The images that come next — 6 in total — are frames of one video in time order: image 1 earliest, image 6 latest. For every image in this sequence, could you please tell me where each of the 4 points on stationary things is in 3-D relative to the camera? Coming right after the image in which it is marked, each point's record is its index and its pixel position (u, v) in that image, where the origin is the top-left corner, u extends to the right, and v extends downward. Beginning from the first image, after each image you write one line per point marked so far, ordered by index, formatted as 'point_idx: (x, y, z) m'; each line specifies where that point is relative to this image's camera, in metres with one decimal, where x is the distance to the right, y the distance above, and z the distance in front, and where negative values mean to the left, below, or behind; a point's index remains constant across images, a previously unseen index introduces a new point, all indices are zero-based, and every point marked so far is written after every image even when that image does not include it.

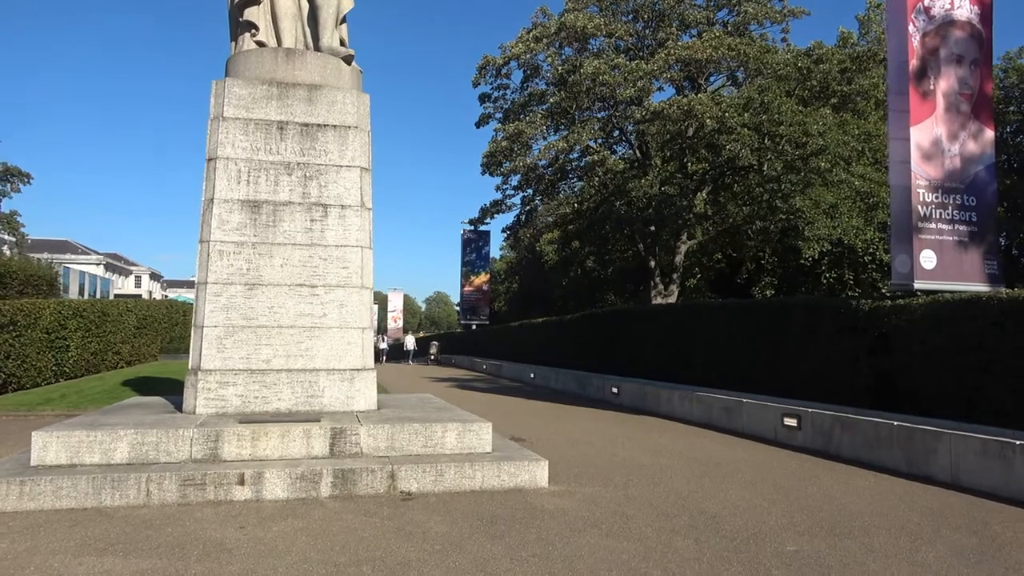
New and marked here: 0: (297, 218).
0: (-2.5, +0.8, +8.7) m
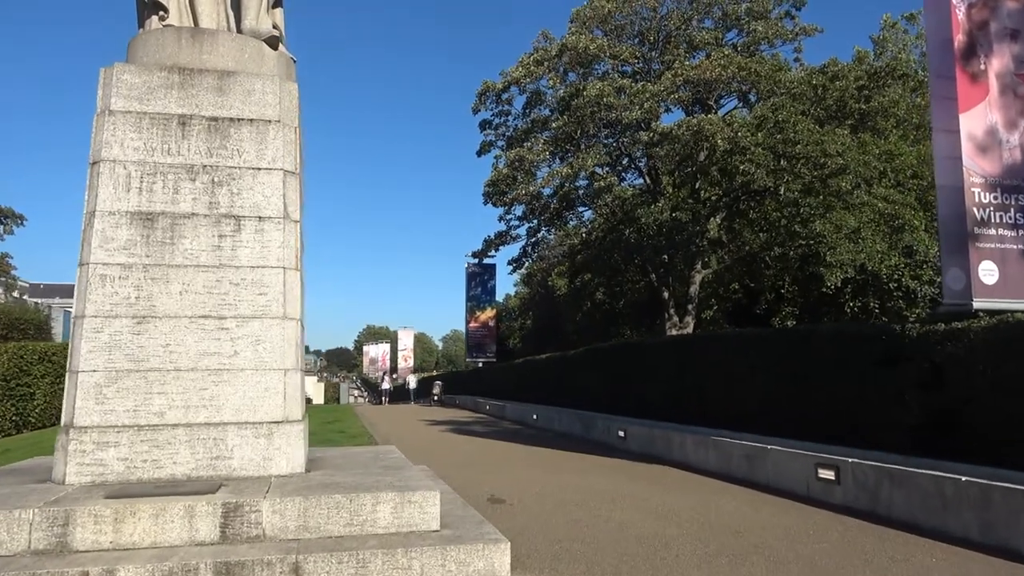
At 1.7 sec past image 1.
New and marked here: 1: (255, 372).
0: (-2.9, +0.5, +7.0) m
1: (-2.4, -0.8, +6.9) m
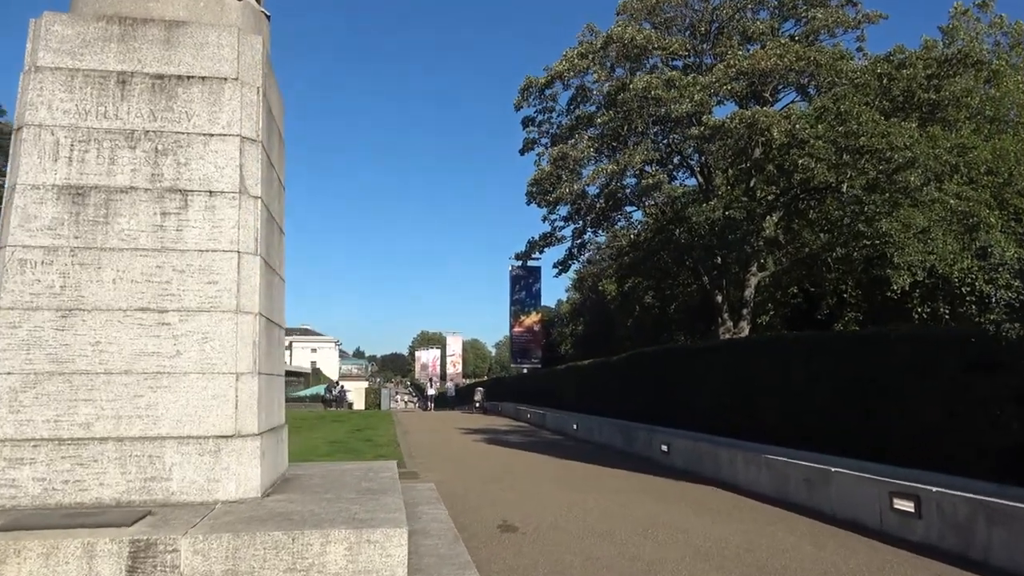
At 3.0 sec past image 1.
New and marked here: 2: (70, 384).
0: (-2.9, +0.6, +5.9) m
1: (-2.4, -0.7, +5.8) m
2: (-3.3, -0.7, +5.6) m
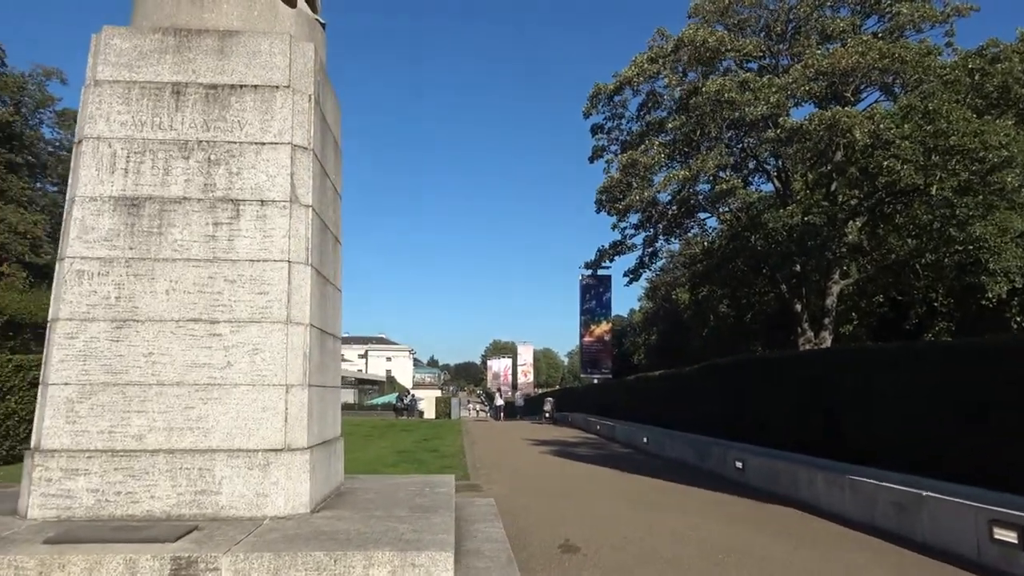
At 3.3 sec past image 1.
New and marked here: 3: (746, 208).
0: (-2.5, +0.5, +5.8) m
1: (-2.0, -0.8, +5.7) m
2: (-2.9, -0.8, +5.6) m
3: (+6.0, +2.0, +19.2) m
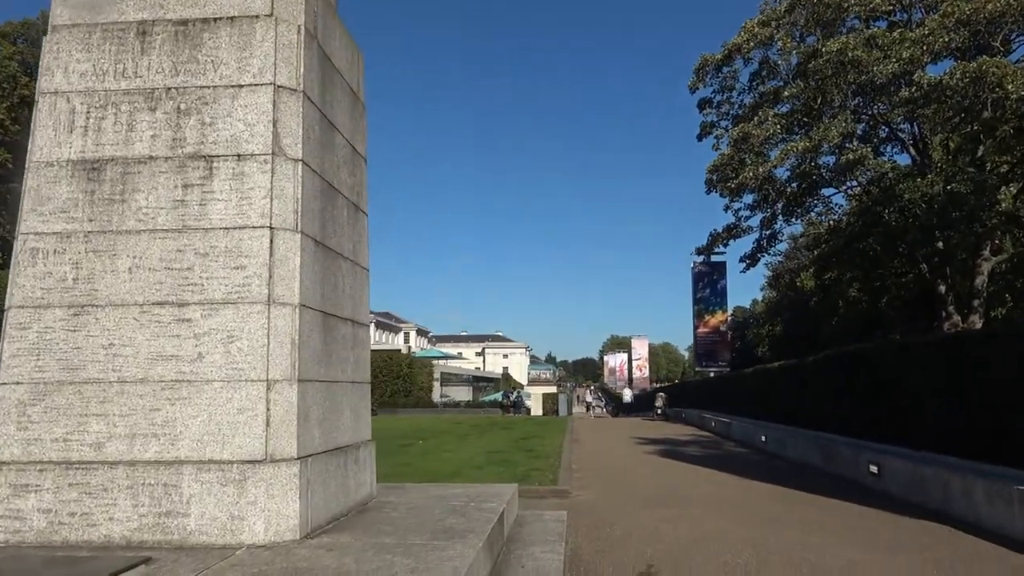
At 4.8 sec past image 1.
0: (-2.3, +0.7, +4.8) m
1: (-1.8, -0.6, +4.6) m
2: (-2.7, -0.7, +4.7) m
3: (+8.2, +2.5, +16.7) m
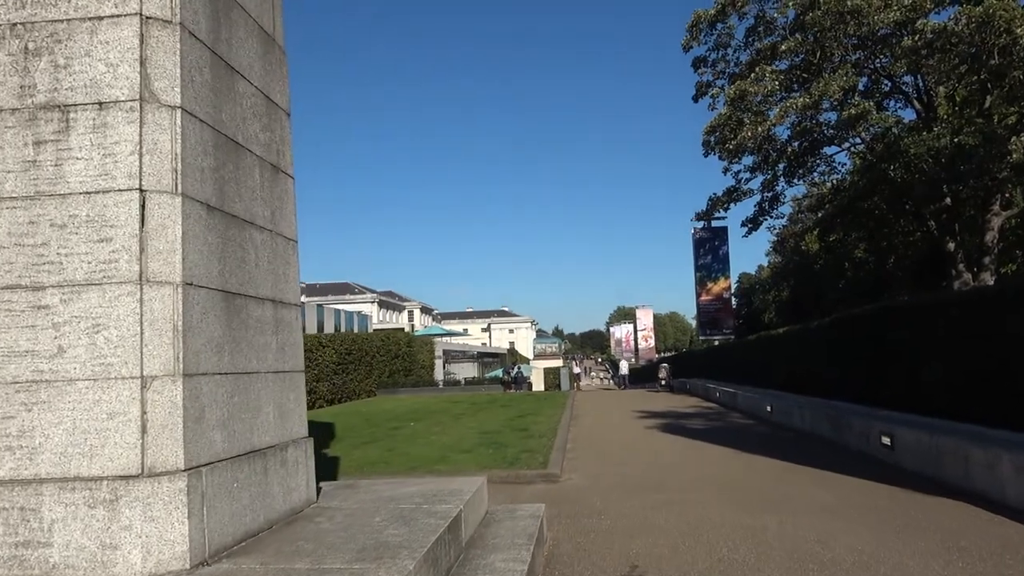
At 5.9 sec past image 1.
0: (-2.7, +0.8, +4.0) m
1: (-2.1, -0.5, +3.8) m
2: (-3.0, -0.6, +3.8) m
3: (+7.8, +3.4, +15.7) m
